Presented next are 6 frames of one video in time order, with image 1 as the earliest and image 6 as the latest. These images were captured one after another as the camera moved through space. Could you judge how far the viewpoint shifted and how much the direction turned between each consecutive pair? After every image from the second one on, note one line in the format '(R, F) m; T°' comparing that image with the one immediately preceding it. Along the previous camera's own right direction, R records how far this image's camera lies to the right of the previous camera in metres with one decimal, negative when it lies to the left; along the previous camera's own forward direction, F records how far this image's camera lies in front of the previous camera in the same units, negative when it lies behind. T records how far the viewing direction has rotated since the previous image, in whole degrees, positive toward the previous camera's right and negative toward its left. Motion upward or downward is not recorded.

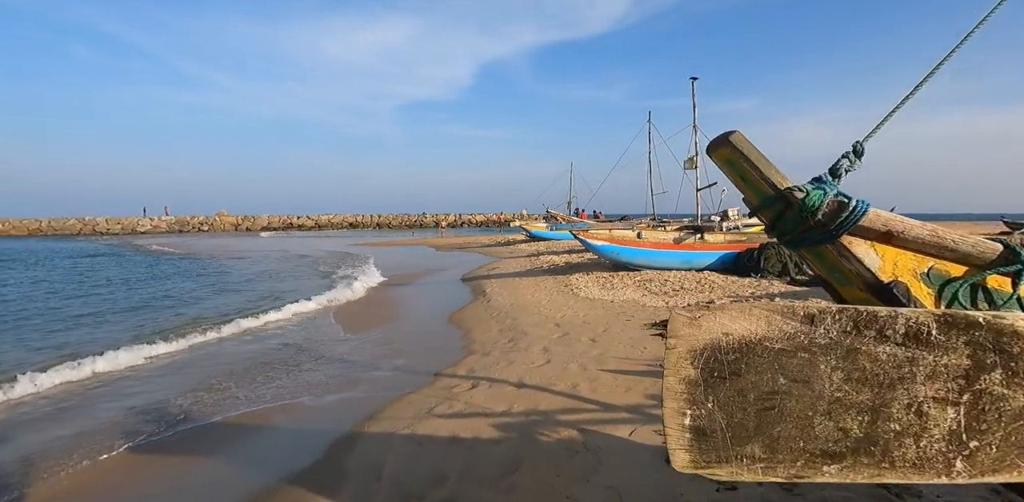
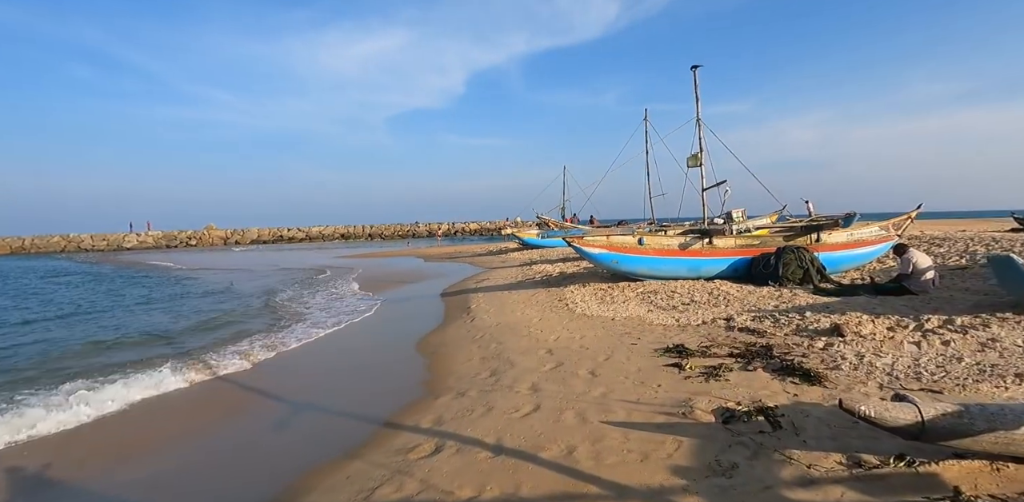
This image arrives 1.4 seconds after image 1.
(+0.2, +1.4) m; 0°
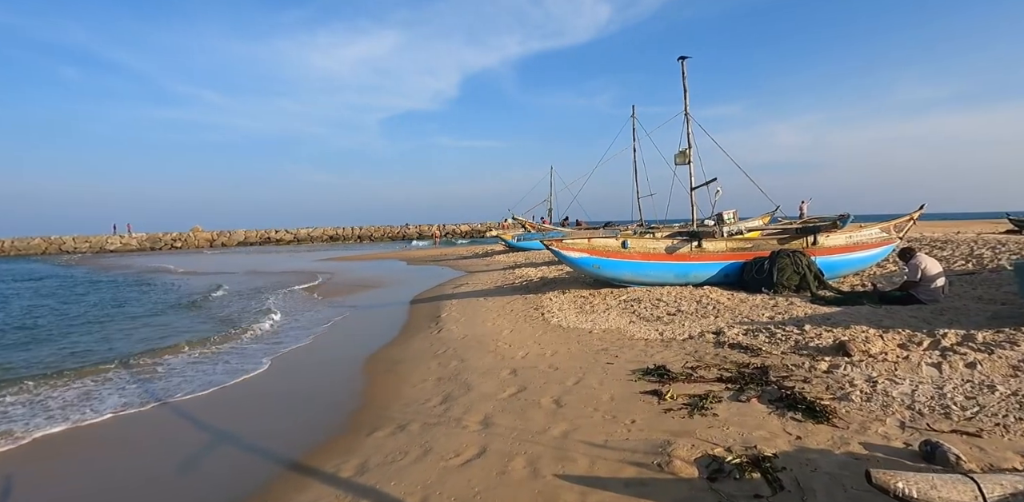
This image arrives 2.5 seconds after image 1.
(+0.4, +0.9) m; +1°
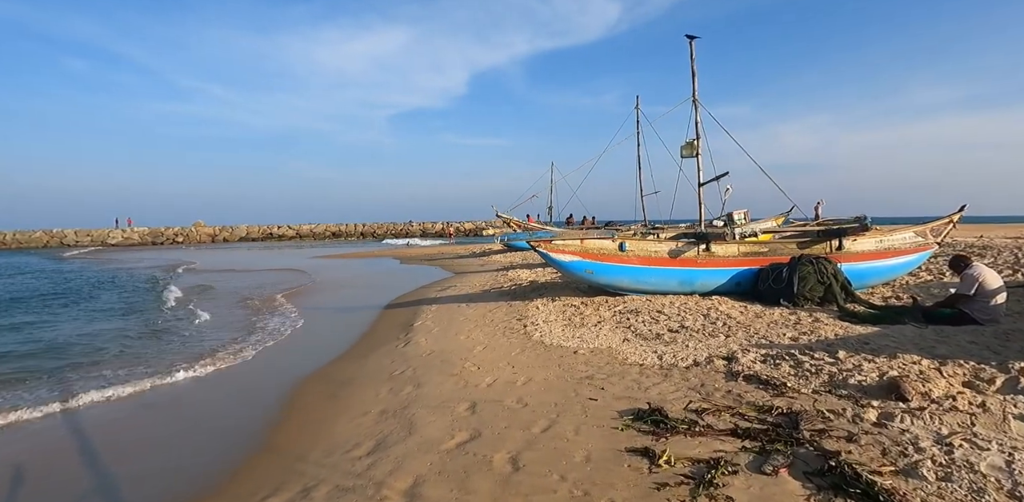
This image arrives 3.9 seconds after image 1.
(+0.4, +1.3) m; -1°
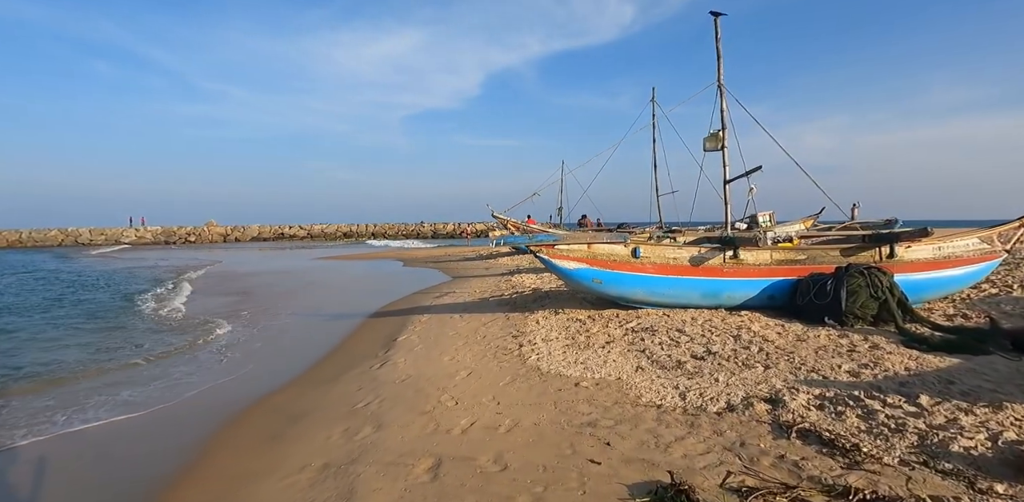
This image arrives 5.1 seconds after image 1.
(+0.3, +1.2) m; -1°
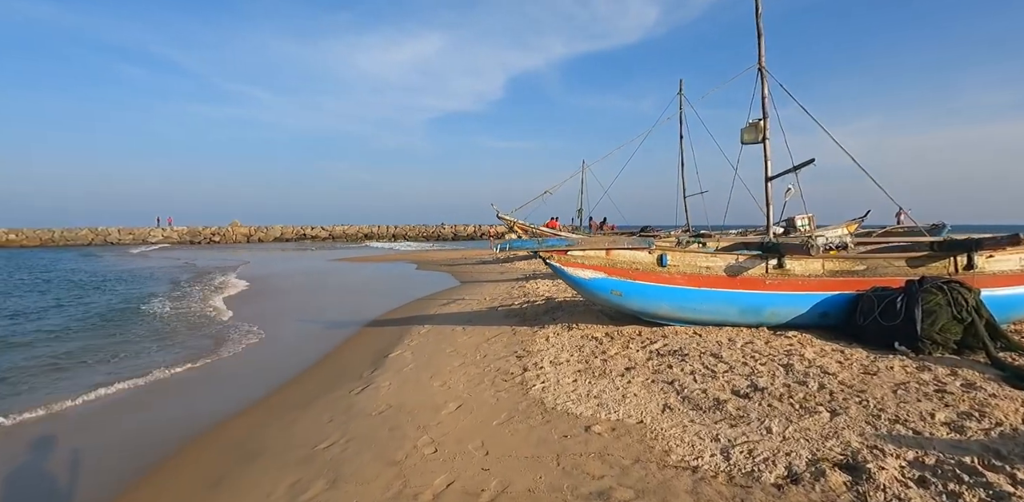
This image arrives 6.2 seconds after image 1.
(+0.2, +1.0) m; -2°
